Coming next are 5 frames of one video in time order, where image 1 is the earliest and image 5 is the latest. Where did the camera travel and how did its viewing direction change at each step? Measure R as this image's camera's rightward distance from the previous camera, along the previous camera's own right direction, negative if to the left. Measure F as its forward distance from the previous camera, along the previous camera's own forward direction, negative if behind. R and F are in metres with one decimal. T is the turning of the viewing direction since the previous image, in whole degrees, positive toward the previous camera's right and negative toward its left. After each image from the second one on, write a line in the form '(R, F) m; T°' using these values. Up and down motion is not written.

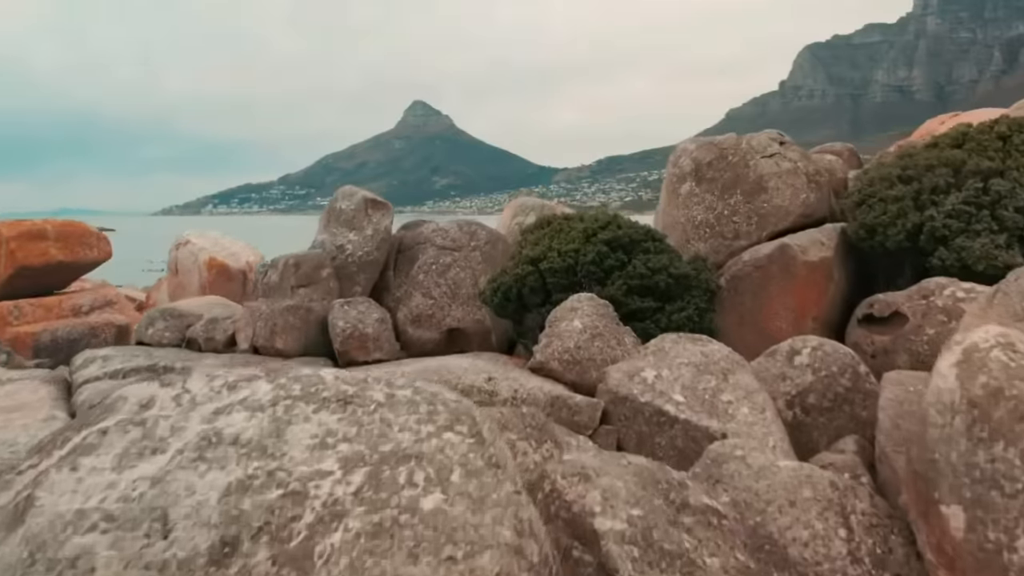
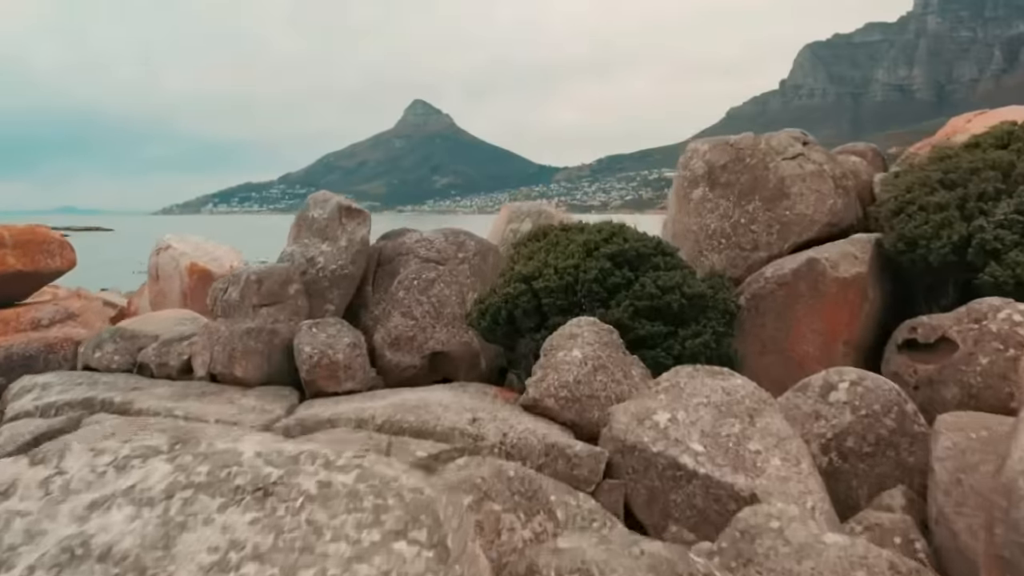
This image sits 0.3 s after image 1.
(+0.1, +1.3) m; 0°
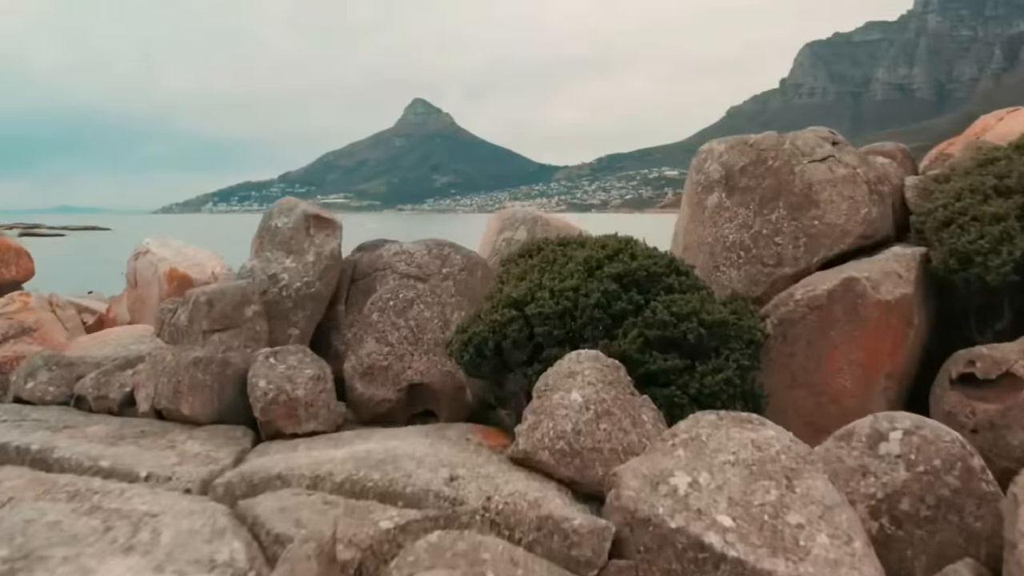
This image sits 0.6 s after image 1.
(+0.1, +1.3) m; 0°
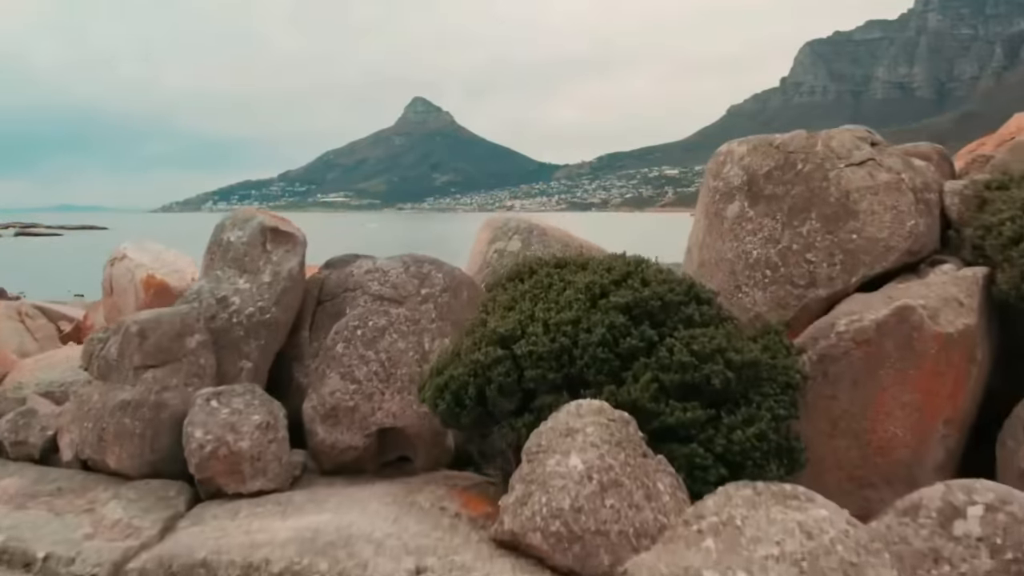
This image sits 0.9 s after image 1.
(+0.1, +1.3) m; 0°
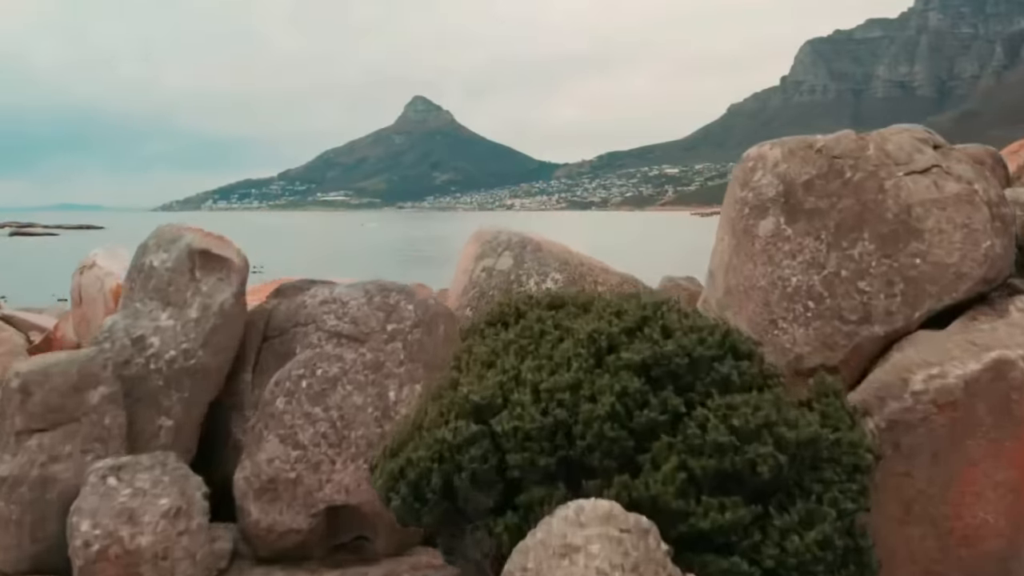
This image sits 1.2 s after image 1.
(+0.1, +1.5) m; 0°
